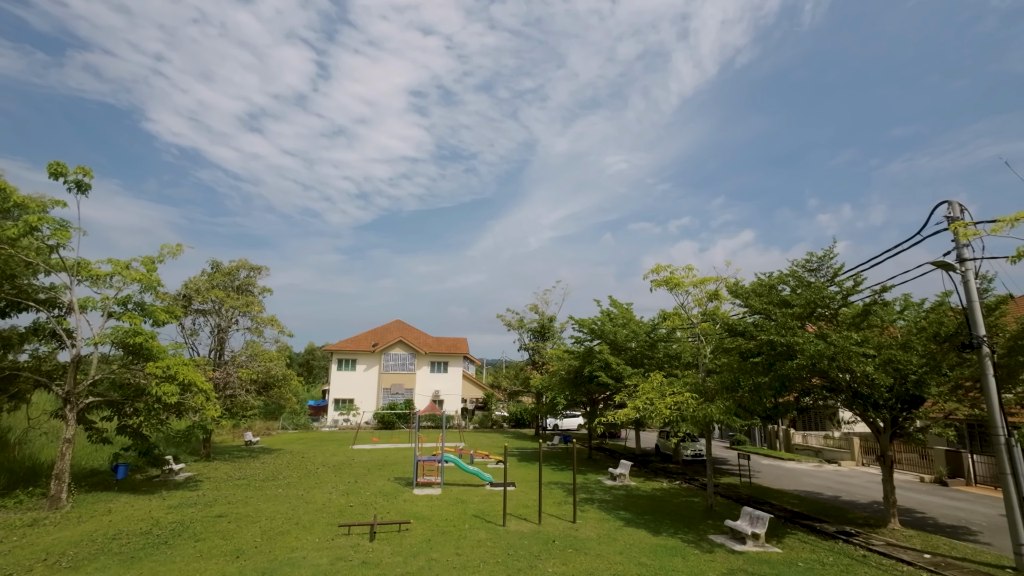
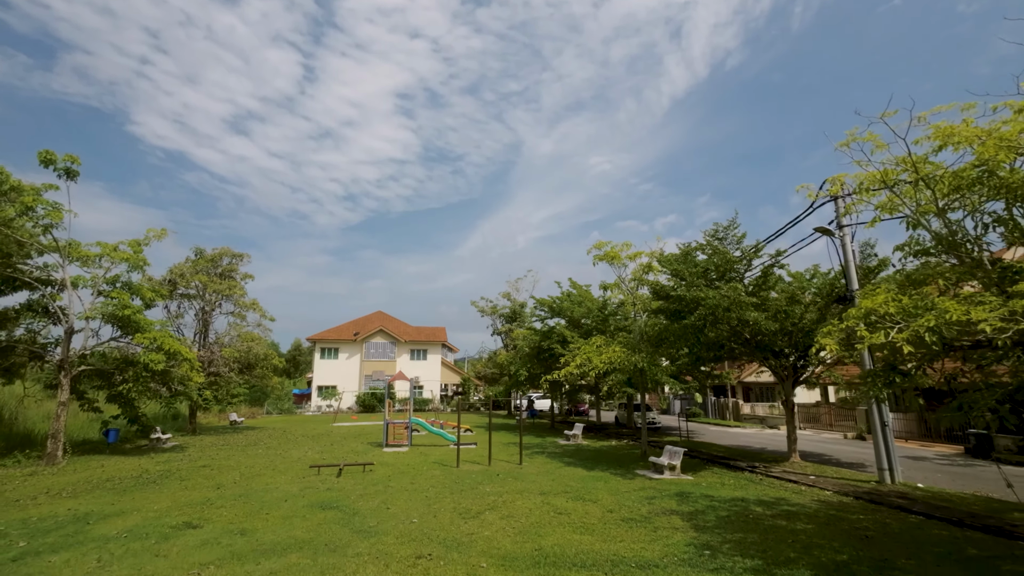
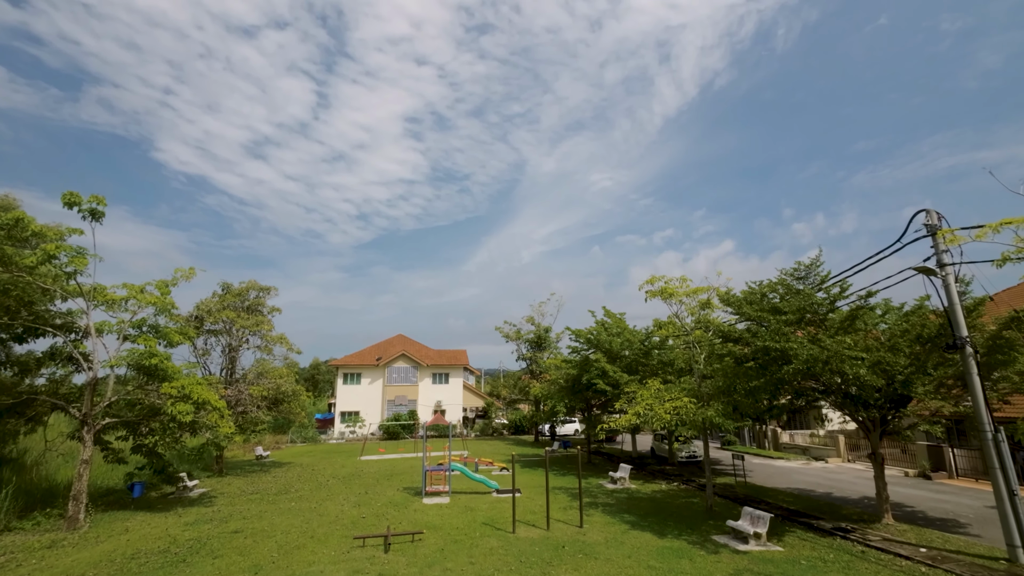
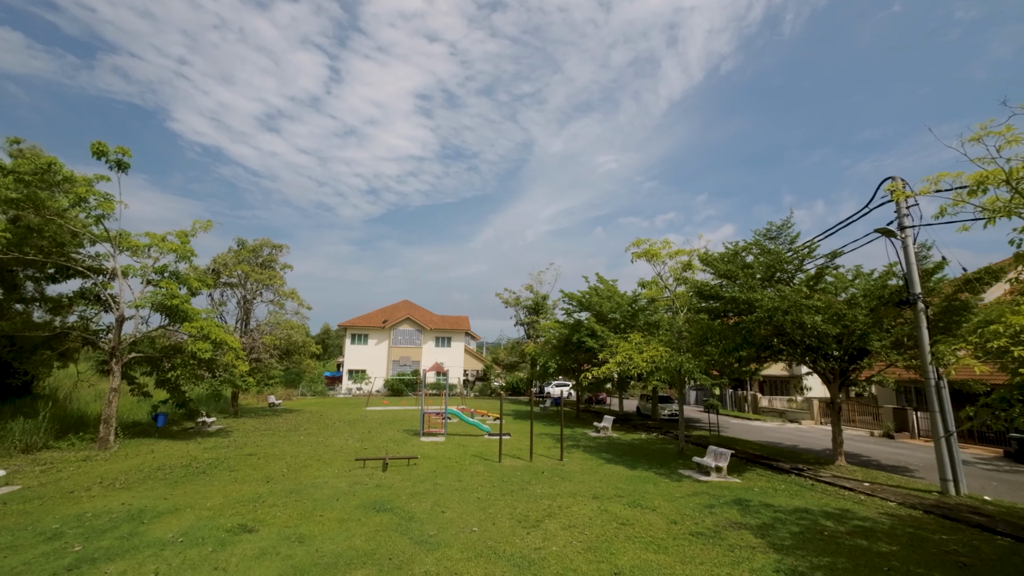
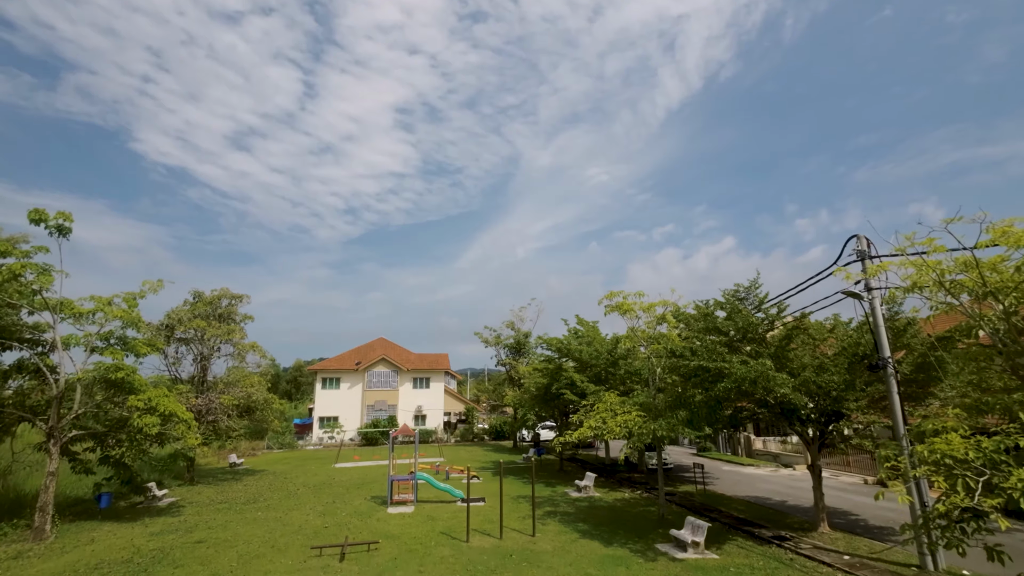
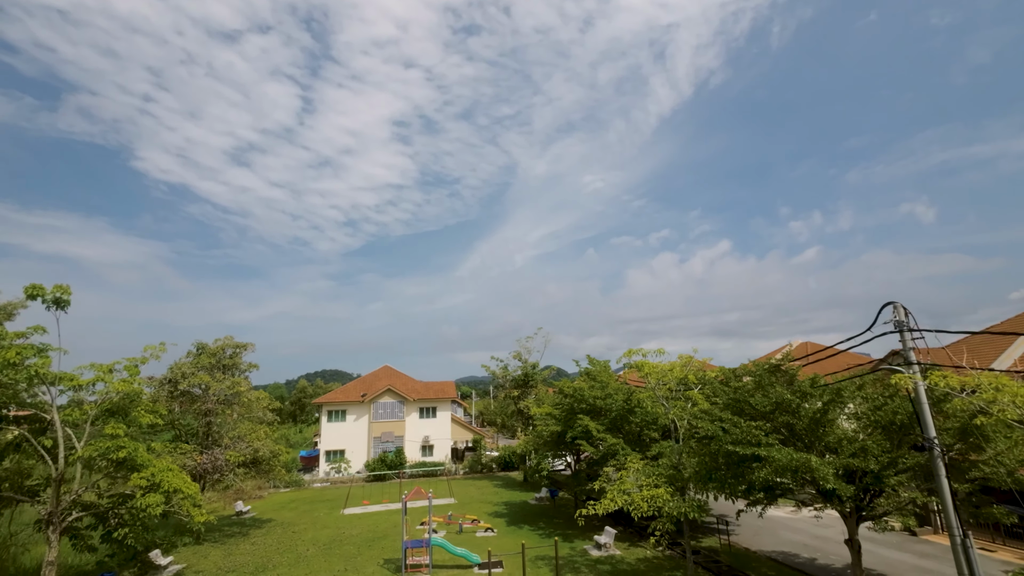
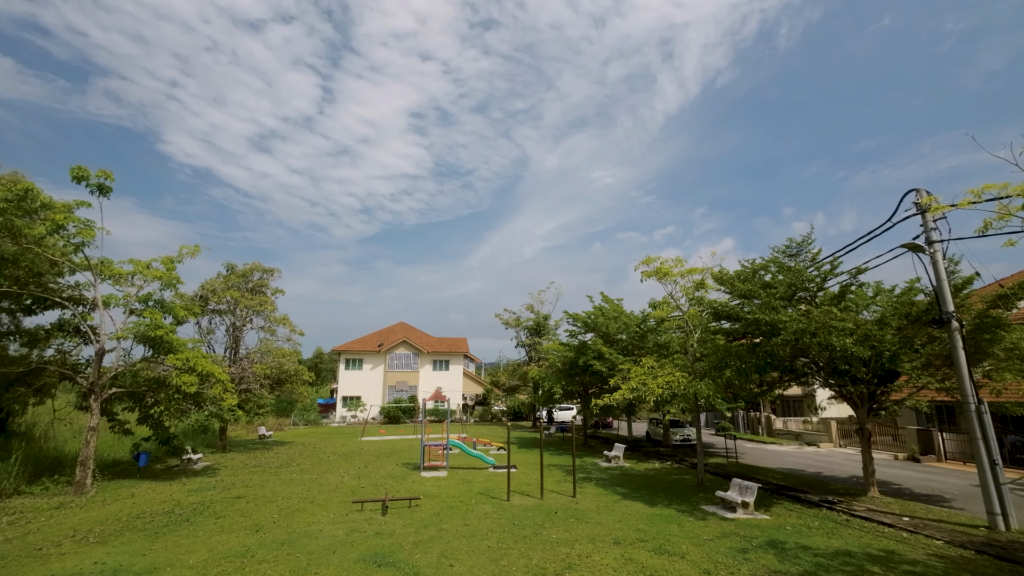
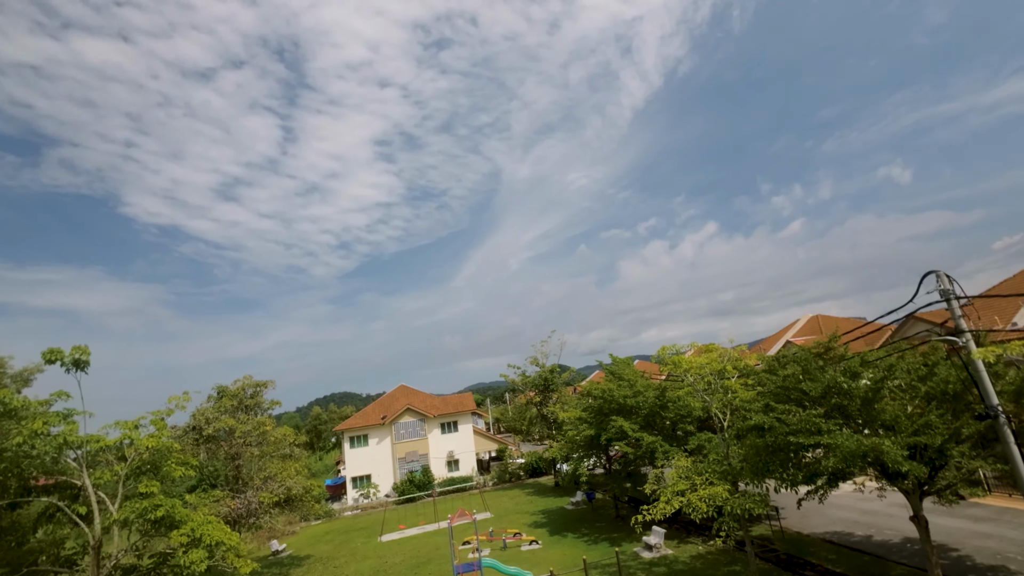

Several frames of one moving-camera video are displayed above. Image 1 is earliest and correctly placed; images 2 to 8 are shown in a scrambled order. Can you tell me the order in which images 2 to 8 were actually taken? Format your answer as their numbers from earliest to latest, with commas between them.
4, 7, 3, 8, 6, 5, 2
